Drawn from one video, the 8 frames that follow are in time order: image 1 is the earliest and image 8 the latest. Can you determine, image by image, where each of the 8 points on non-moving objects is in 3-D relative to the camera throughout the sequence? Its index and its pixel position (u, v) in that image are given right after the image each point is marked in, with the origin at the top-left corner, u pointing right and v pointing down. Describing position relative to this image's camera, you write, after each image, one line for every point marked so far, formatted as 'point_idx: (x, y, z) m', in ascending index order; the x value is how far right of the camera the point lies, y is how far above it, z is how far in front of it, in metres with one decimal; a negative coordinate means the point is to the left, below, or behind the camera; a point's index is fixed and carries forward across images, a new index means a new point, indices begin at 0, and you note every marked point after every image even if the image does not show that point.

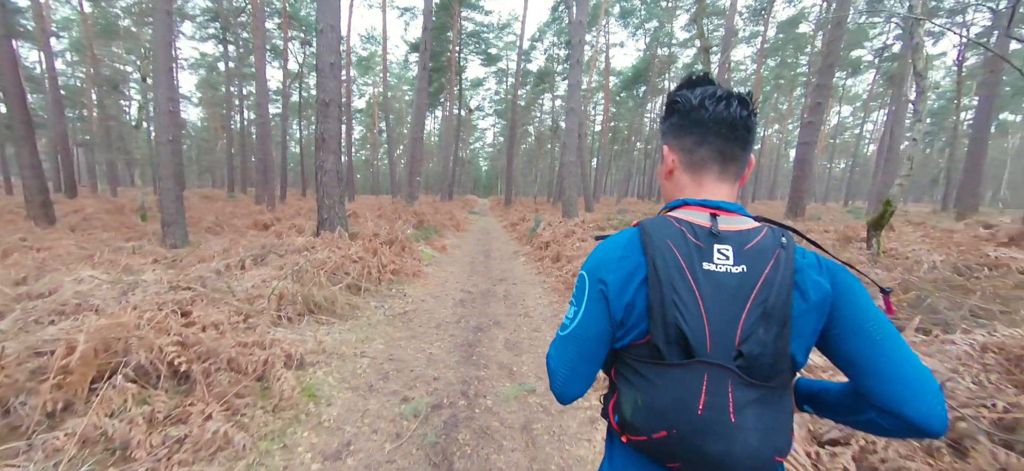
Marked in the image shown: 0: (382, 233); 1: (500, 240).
0: (-2.5, 0.0, +7.6) m
1: (-0.4, -0.2, +14.4) m
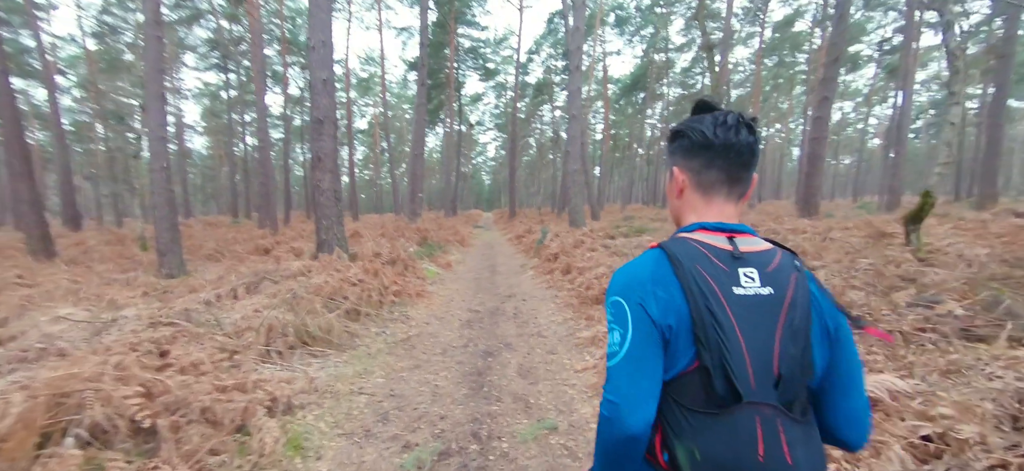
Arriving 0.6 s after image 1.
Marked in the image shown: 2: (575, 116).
0: (-2.4, -0.3, +7.3) m
1: (-0.2, -0.6, +14.1) m
2: (+2.1, +4.0, +13.4) m
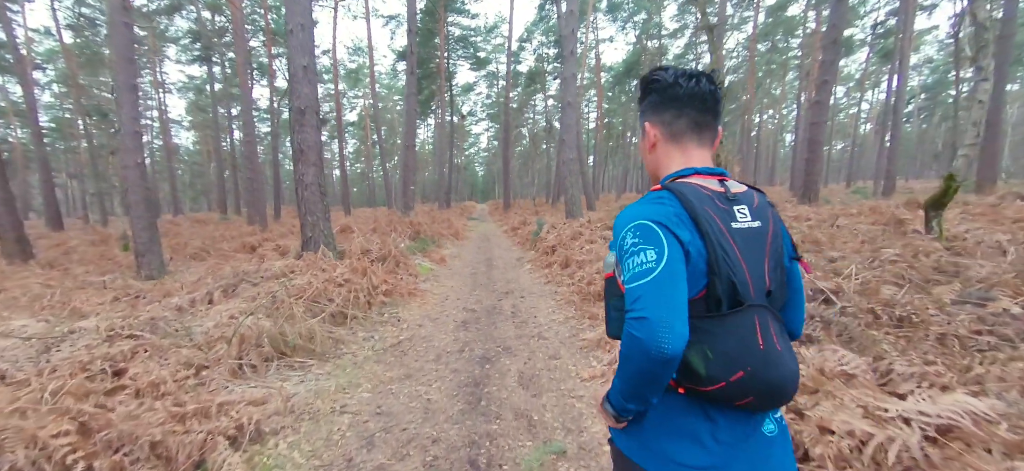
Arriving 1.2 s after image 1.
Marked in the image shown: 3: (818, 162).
0: (-2.5, -0.2, +7.0) m
1: (-0.4, -0.4, +13.9) m
2: (+1.9, +4.3, +13.0) m
3: (+8.8, +2.1, +11.4) m
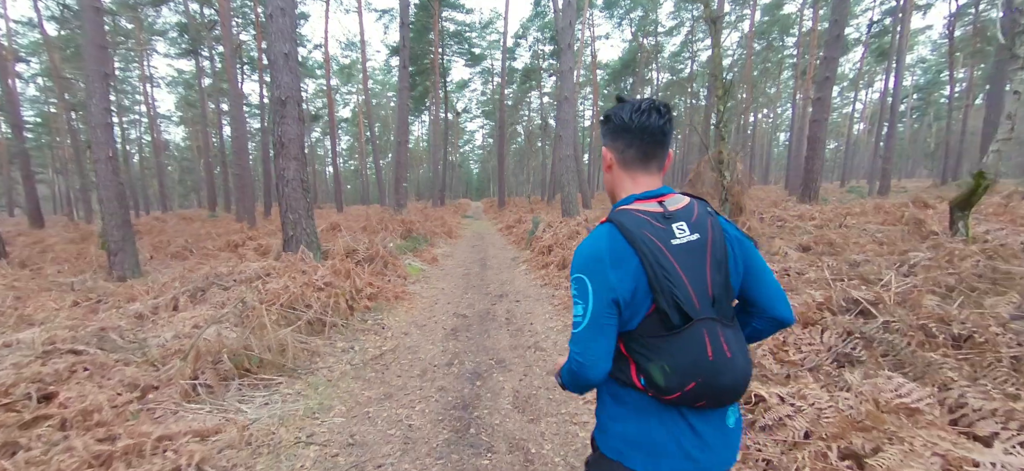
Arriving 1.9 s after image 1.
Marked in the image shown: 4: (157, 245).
0: (-2.5, -0.2, +6.7) m
1: (-0.6, -0.3, +13.6) m
2: (+1.8, +4.4, +12.7) m
3: (+8.6, +2.1, +11.2) m
4: (-9.8, -0.3, +10.9) m
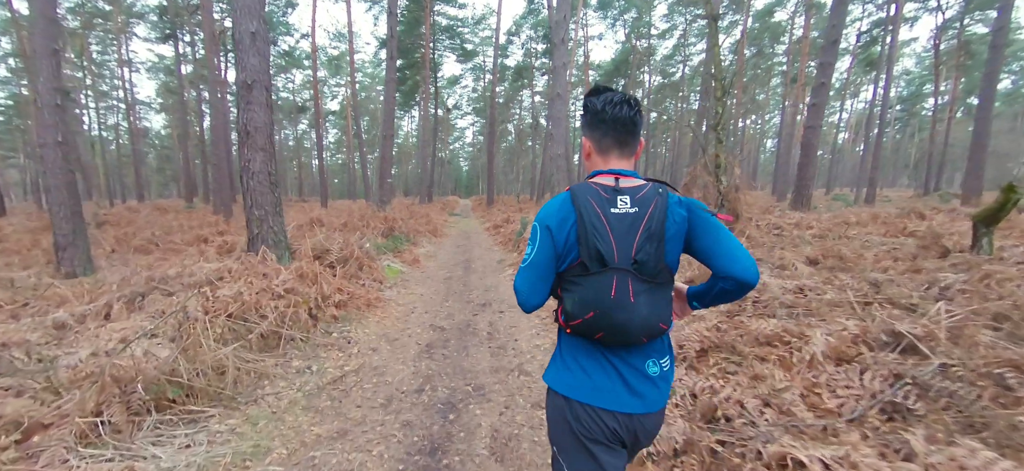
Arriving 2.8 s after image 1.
0: (-2.8, -0.2, +6.2) m
1: (-1.0, -0.3, +13.2) m
2: (+1.5, +4.3, +12.4) m
3: (+8.3, +1.9, +11.1) m
4: (-10.1, -0.1, +10.3) m
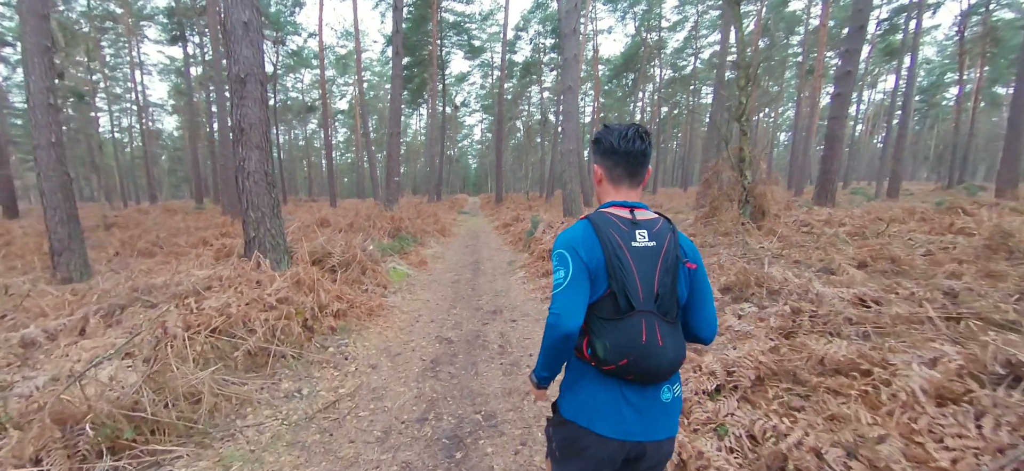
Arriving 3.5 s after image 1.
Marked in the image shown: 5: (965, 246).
0: (-2.6, -0.2, +6.0) m
1: (-0.6, -0.3, +12.9) m
2: (+1.7, +4.4, +12.0) m
3: (+8.6, +2.0, +10.6) m
4: (-9.8, -0.1, +10.2) m
5: (+5.3, 0.0, +4.8) m
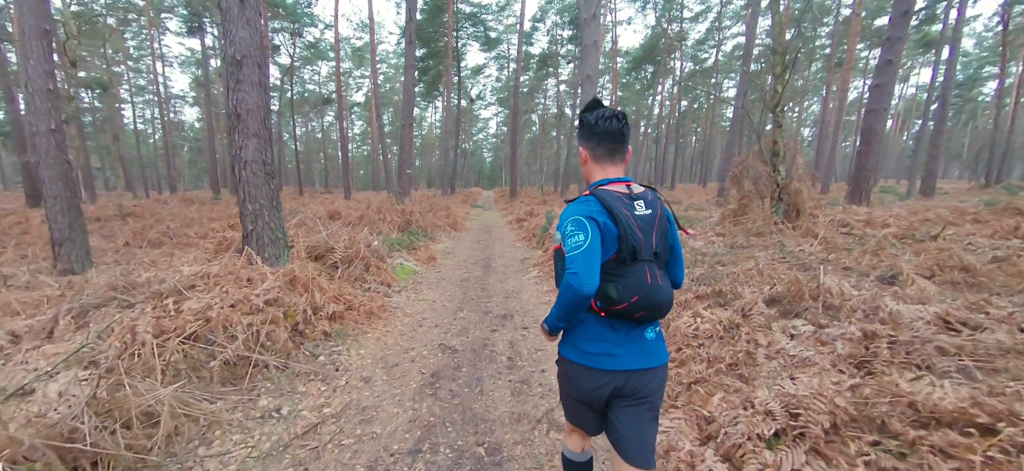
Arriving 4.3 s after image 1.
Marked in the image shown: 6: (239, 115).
0: (-2.4, -0.1, +5.7) m
1: (-0.2, -0.1, +12.5) m
2: (+2.2, +4.5, +11.5) m
3: (+8.9, +2.0, +9.9) m
4: (-9.5, +0.1, +10.1) m
5: (+5.5, -0.1, +4.3) m
6: (-4.3, +1.9, +6.3) m
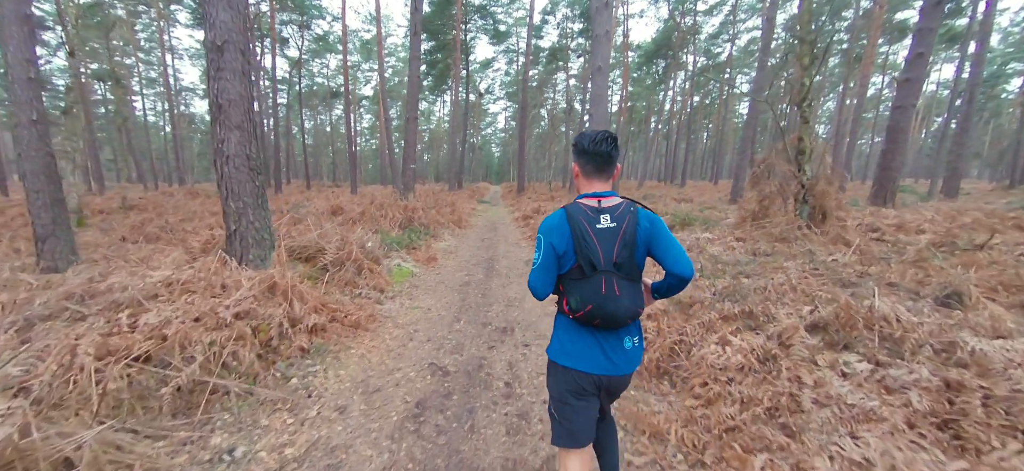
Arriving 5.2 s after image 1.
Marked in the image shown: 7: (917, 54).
0: (-2.4, -0.1, +5.4) m
1: (-0.1, -0.1, +12.2) m
2: (+2.4, +4.5, +11.1) m
3: (+9.1, +1.9, +9.4) m
4: (-9.4, +0.3, +10.0) m
5: (+5.5, -0.2, +3.9) m
6: (-4.2, +2.0, +6.0) m
7: (+9.1, +4.1, +8.9) m
